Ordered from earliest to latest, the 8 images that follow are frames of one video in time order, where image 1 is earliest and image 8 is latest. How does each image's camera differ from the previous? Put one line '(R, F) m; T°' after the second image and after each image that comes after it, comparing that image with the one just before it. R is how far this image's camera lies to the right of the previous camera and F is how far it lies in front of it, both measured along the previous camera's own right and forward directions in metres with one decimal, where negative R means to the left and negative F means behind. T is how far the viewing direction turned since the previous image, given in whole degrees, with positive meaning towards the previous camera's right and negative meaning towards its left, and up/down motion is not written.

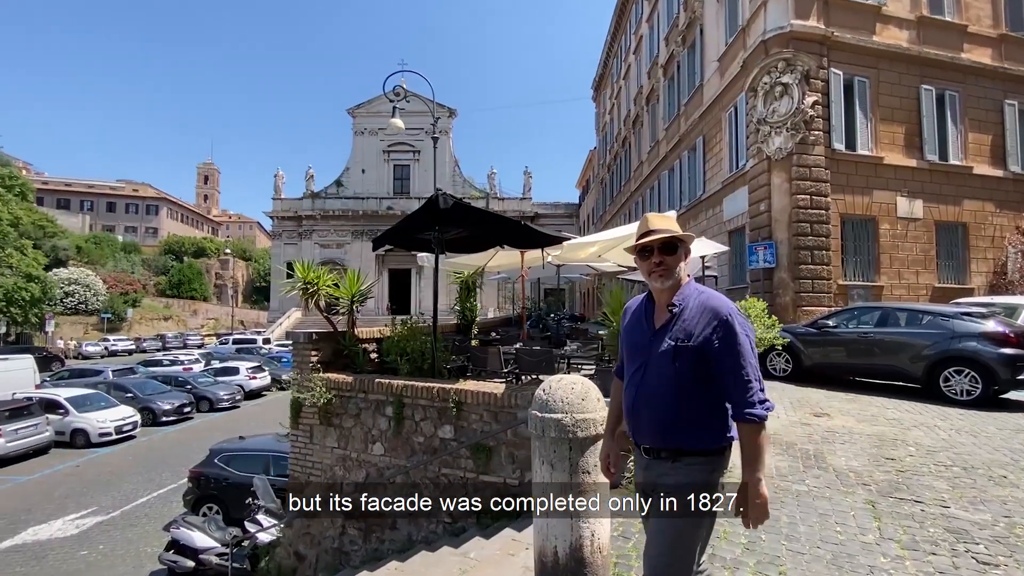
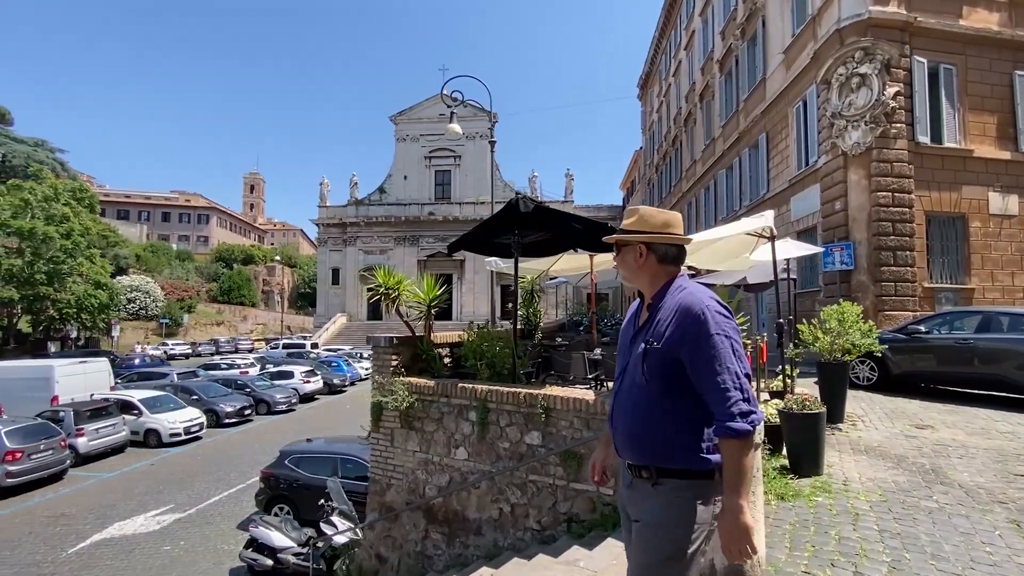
(-0.9, +0.1) m; -4°
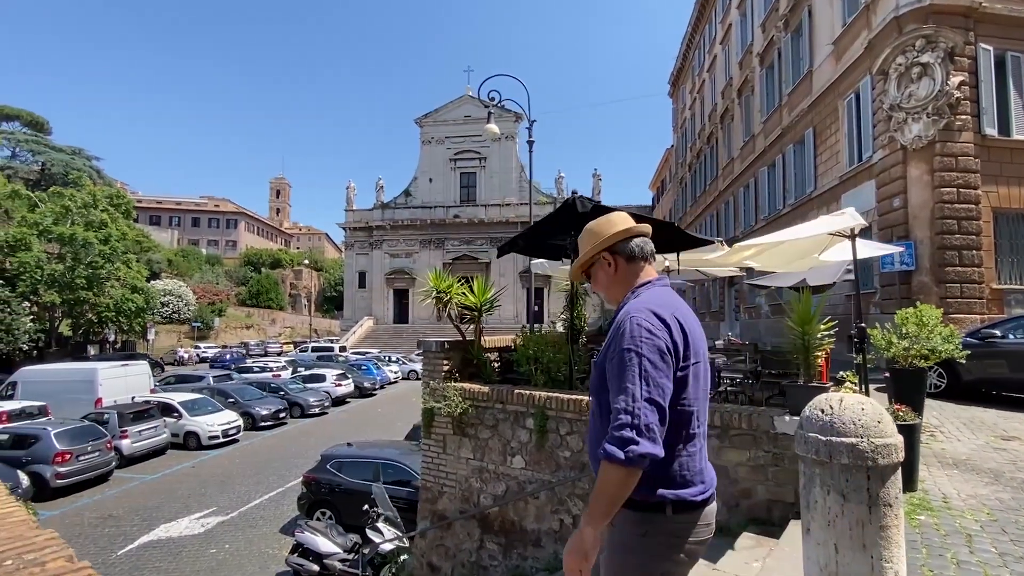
(-0.7, +0.2) m; -2°
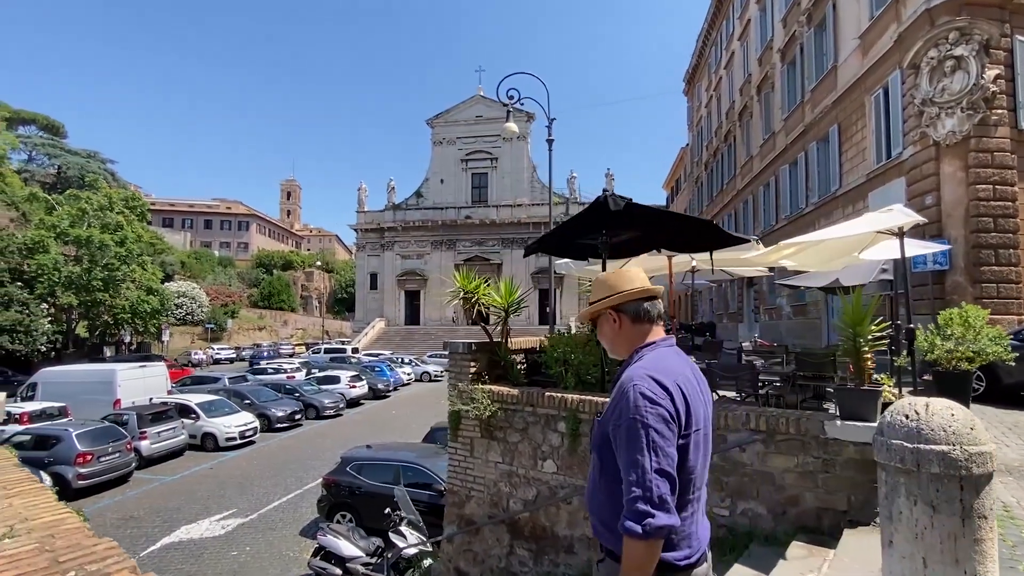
(-0.4, +0.1) m; -1°
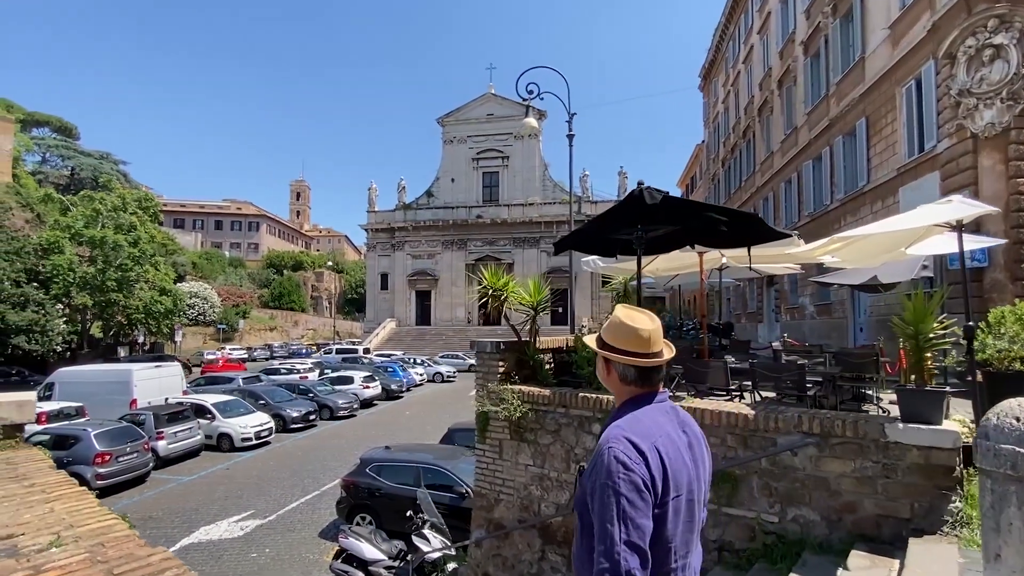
(-0.4, +0.2) m; -1°
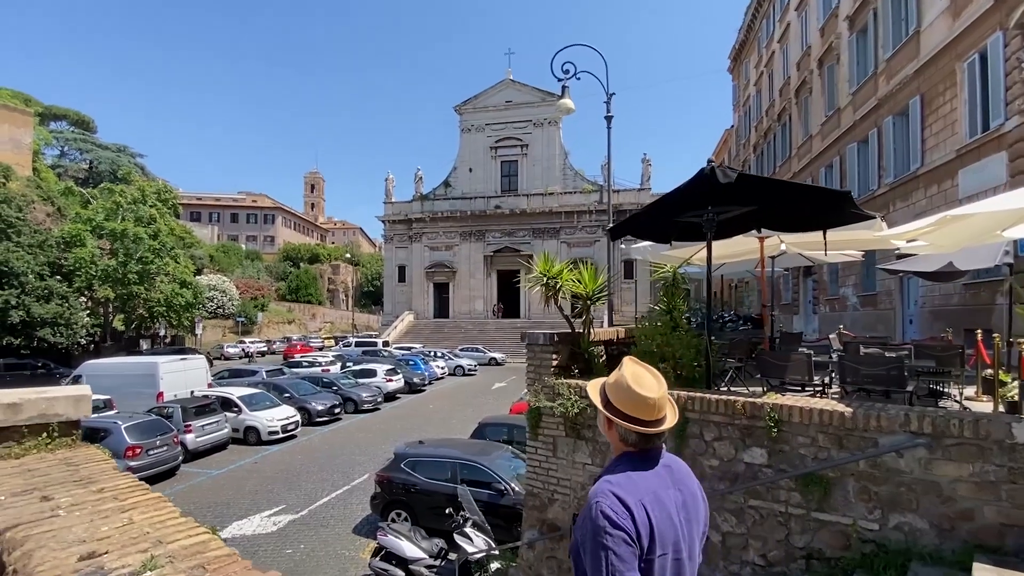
(-0.7, +0.4) m; -1°
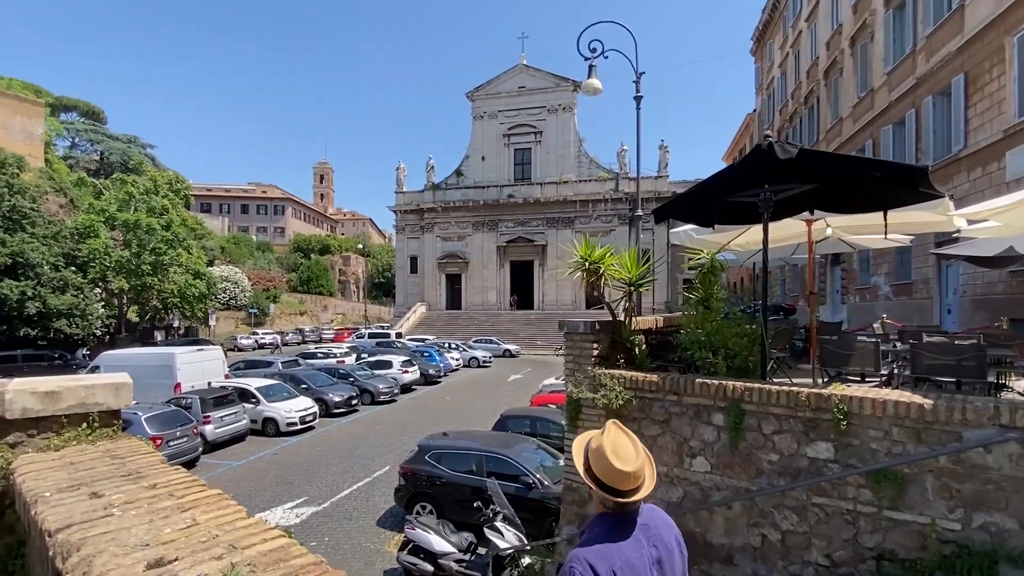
(-0.5, +0.3) m; -1°
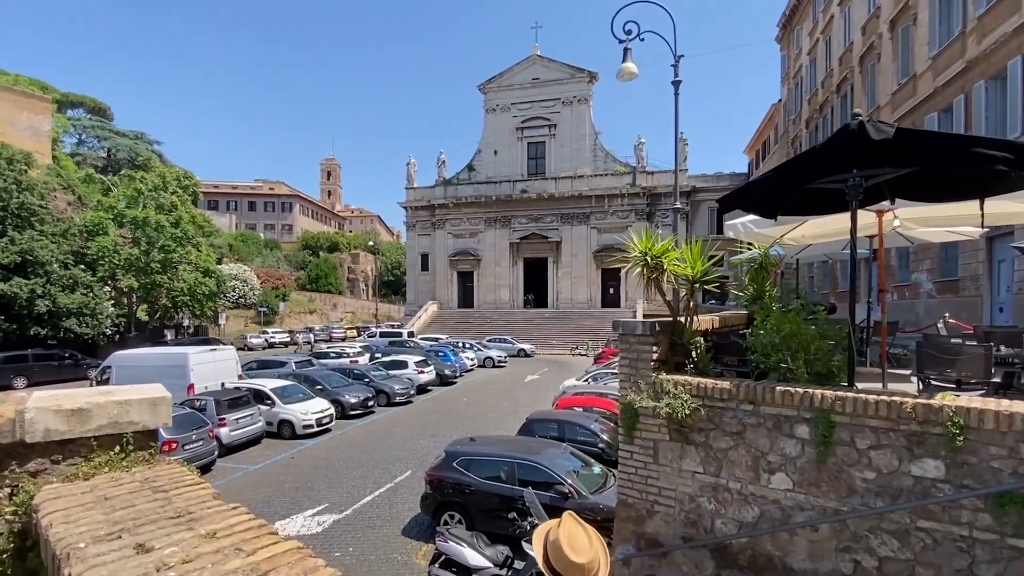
(-0.7, +0.6) m; 0°
